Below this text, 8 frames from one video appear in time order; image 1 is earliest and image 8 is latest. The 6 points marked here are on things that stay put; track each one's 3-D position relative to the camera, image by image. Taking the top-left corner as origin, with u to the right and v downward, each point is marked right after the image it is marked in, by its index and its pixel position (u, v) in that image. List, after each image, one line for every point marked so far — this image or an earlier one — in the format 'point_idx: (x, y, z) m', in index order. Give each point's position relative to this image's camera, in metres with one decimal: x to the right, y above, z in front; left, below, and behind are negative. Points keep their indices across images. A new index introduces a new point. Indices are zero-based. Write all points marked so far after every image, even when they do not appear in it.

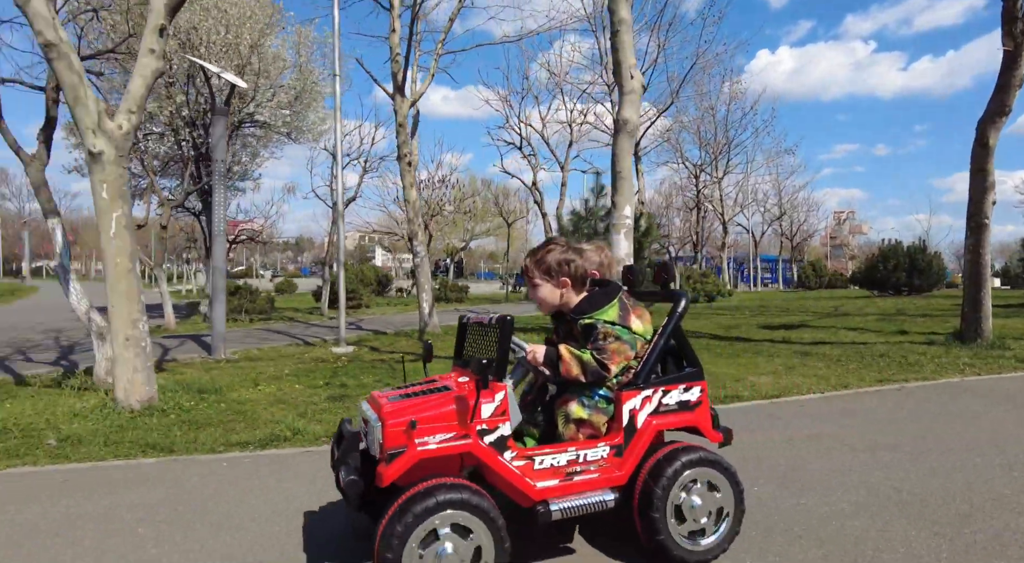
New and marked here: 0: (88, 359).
0: (-7.3, -1.2, +11.3) m
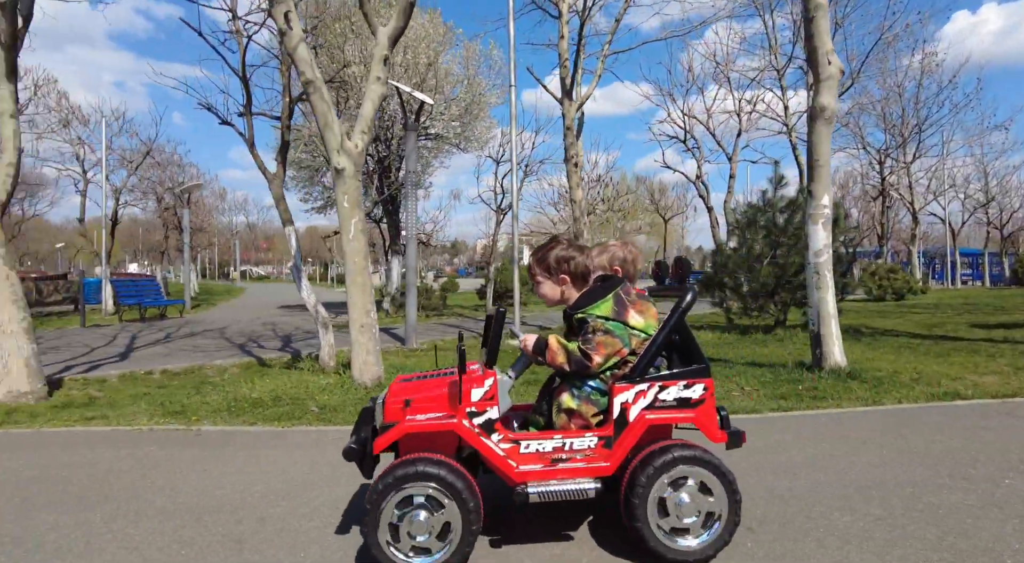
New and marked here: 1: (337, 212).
0: (-4.1, -1.2, +13.0) m
1: (-1.4, +0.6, +5.5) m
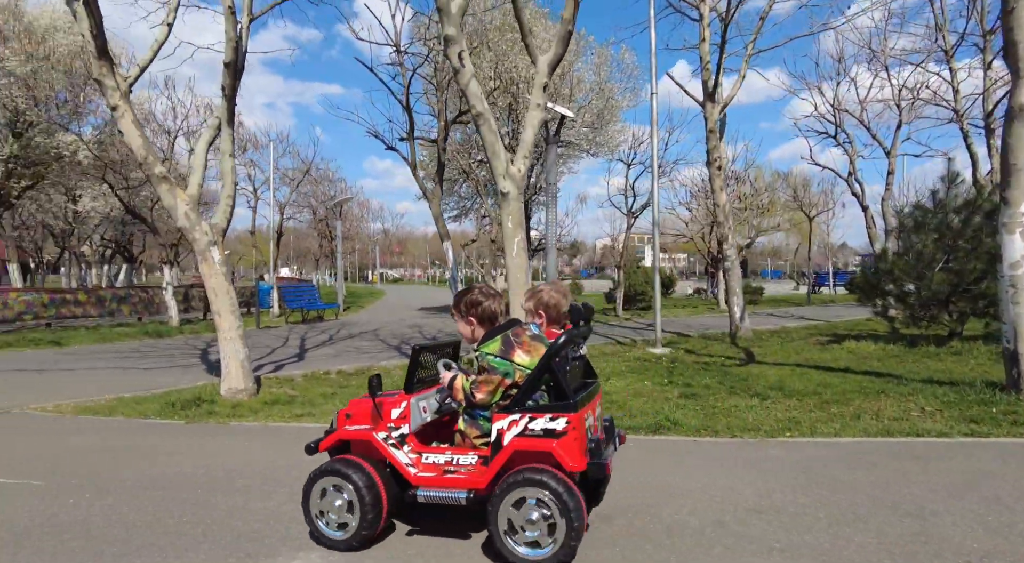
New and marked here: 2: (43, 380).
0: (-1.3, -1.4, +13.8) m
1: (-0.1, +0.5, +5.9) m
2: (-7.3, -1.6, +10.4) m
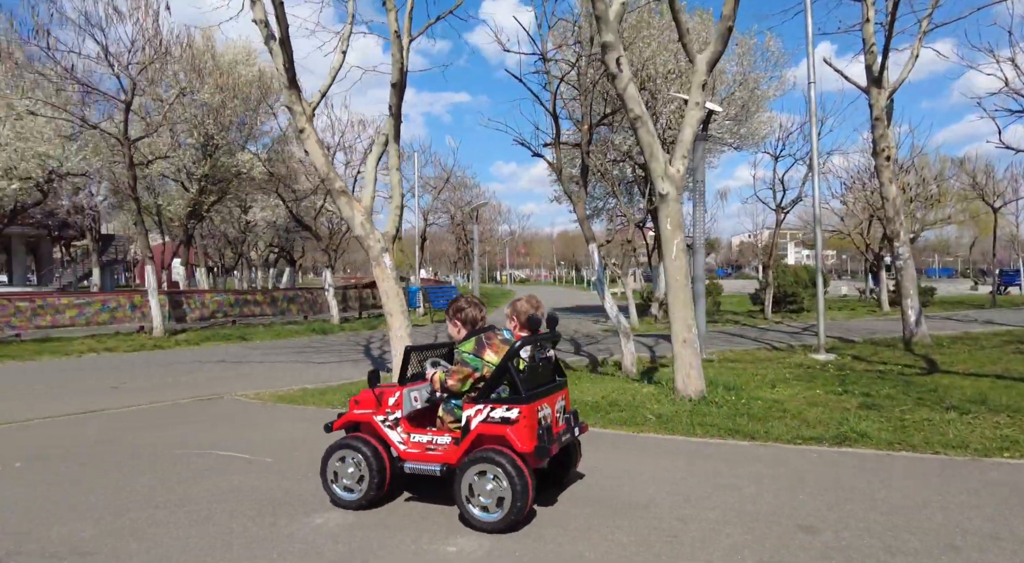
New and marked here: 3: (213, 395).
0: (+1.7, -1.4, +13.9) m
1: (+1.3, +0.4, +5.8) m
2: (-4.8, -1.6, +11.7) m
3: (-4.1, -1.5, +9.1) m
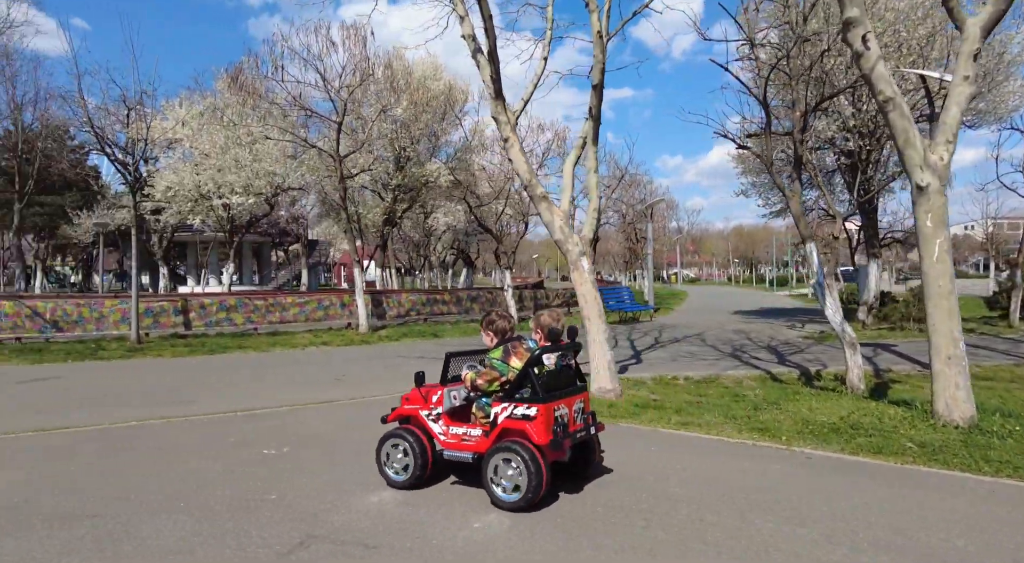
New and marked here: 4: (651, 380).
0: (+5.5, -1.5, +12.9) m
1: (+3.1, +0.4, +5.2) m
2: (-1.4, -1.7, +12.4) m
3: (-1.3, -1.6, +9.7) m
4: (+2.0, -1.4, +9.7) m
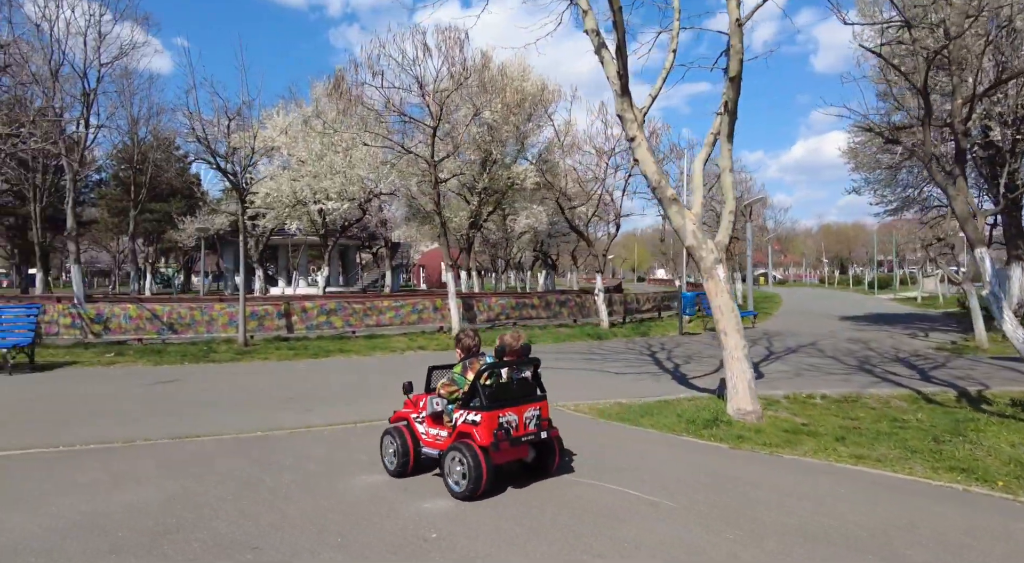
0: (+7.4, -1.6, +11.7) m
1: (+4.2, +0.2, +4.4) m
2: (+0.6, -1.8, +12.0) m
3: (+0.4, -1.7, +9.4) m
4: (+3.6, -1.6, +8.9) m
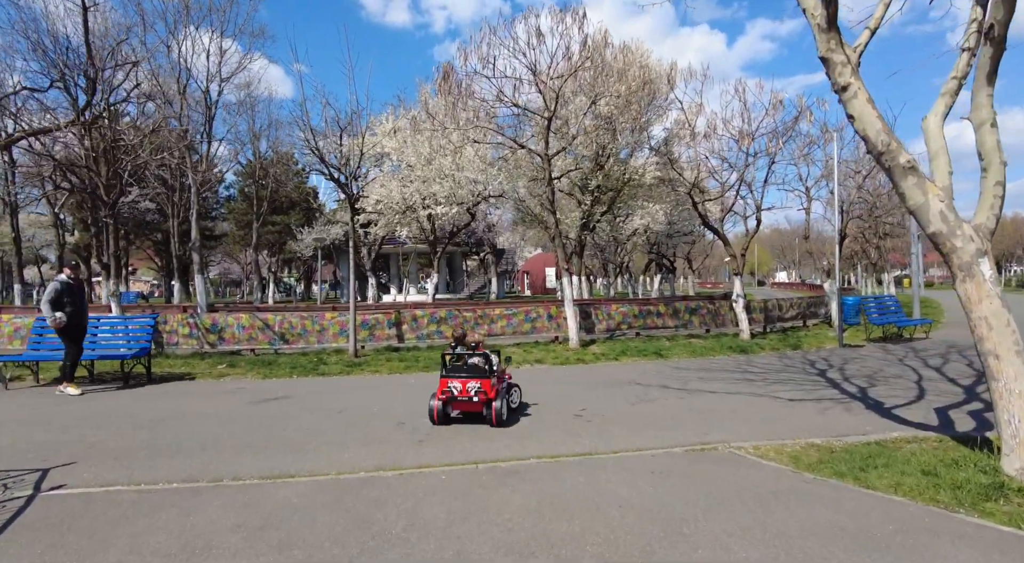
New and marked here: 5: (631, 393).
0: (+9.5, -1.6, +8.6) m
1: (+5.1, +0.3, +1.8) m
2: (+2.7, -1.9, +9.9) m
3: (+2.1, -1.8, +7.3) m
4: (+5.3, -1.6, +6.4) m
5: (+2.1, -1.9, +11.6) m
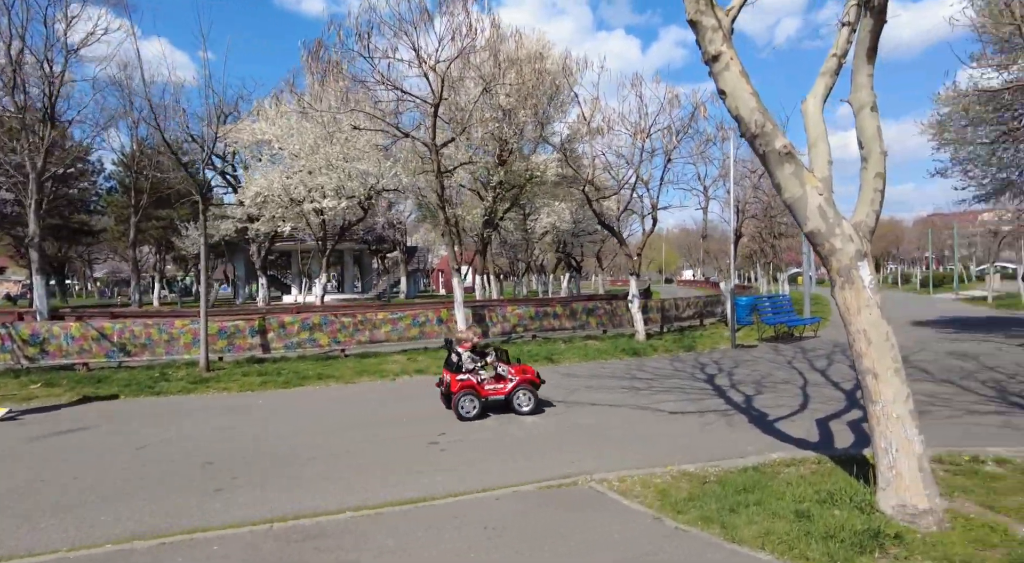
0: (+7.6, -1.6, +8.4) m
1: (+4.1, +0.2, +1.1) m
2: (+0.8, -1.9, +8.9) m
3: (+0.5, -1.8, +6.2) m
4: (+3.7, -1.6, +5.7) m
5: (0.0, -1.9, +10.5) m
